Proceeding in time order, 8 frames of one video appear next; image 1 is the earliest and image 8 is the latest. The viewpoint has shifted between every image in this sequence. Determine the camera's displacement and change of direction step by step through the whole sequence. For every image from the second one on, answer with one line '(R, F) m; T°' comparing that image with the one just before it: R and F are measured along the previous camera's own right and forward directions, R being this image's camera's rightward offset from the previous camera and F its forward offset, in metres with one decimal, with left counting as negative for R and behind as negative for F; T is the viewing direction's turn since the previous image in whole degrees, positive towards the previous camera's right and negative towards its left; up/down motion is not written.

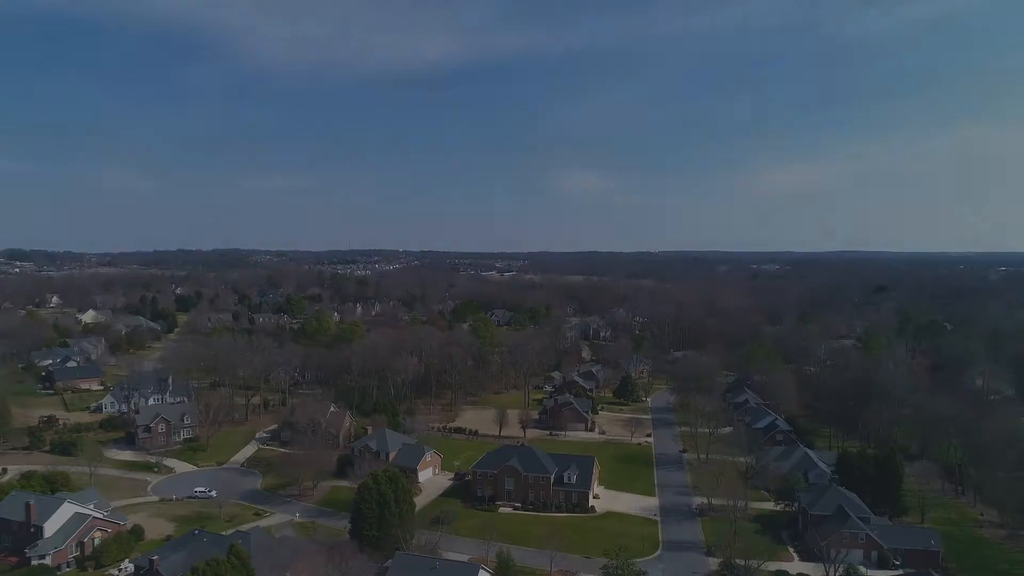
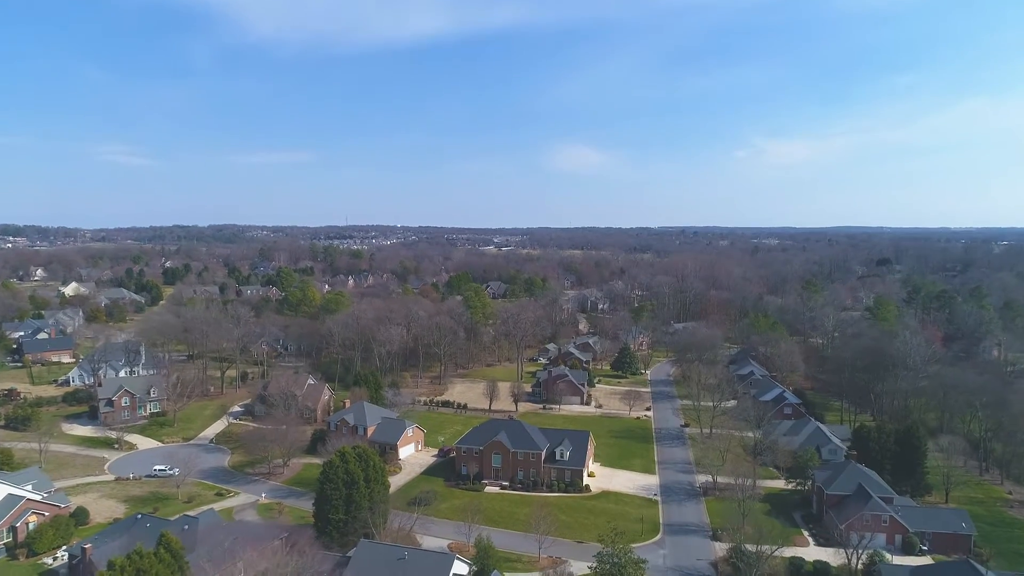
(+0.7, +4.1) m; 0°
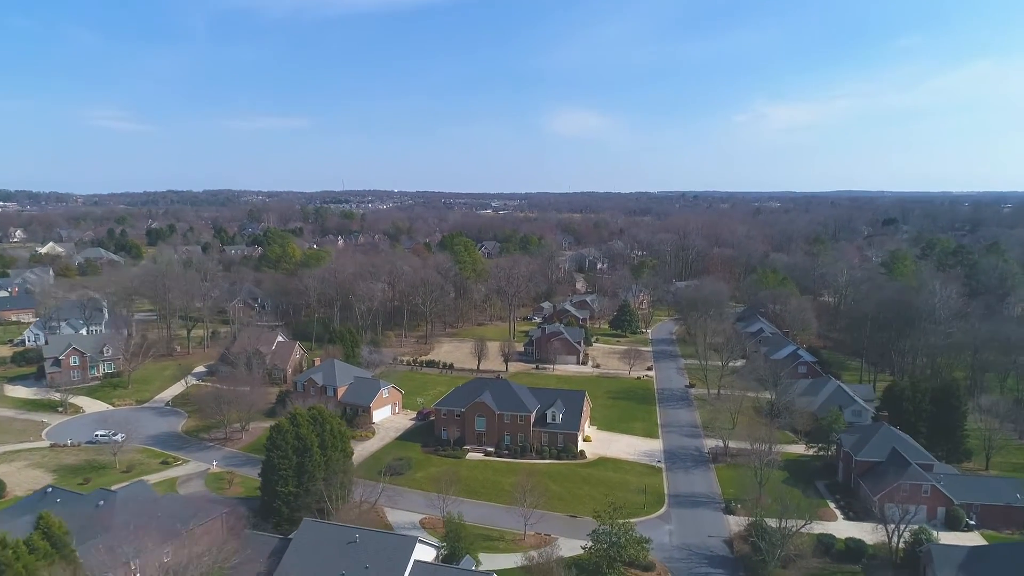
(+0.7, +5.0) m; 0°
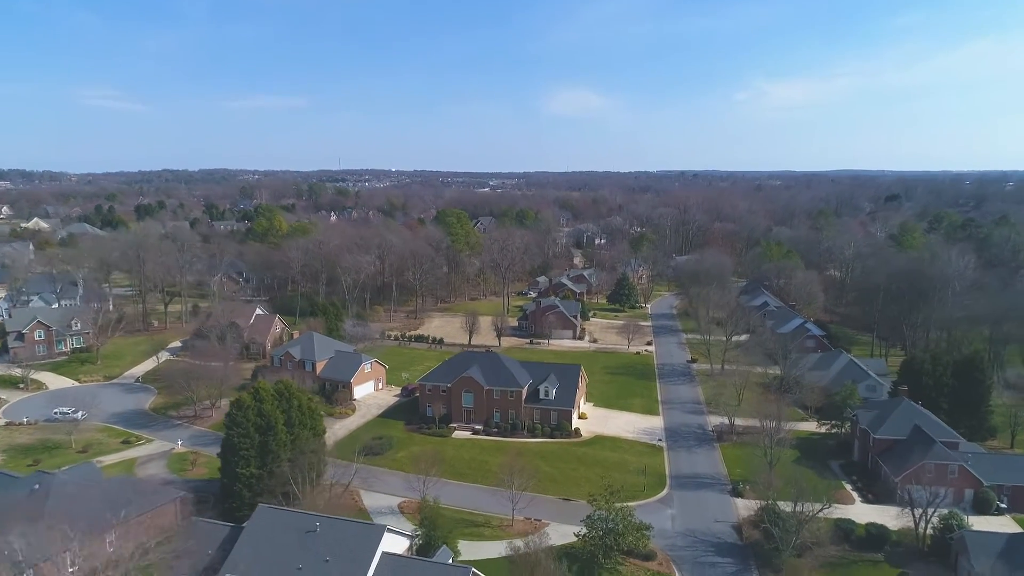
(+0.4, +2.8) m; 0°
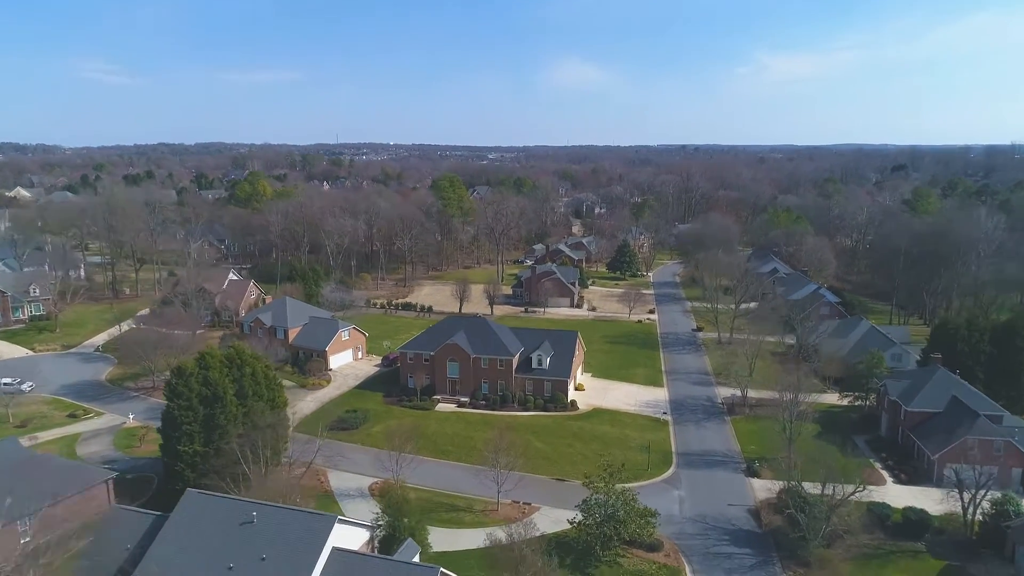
(+0.4, +3.4) m; 0°
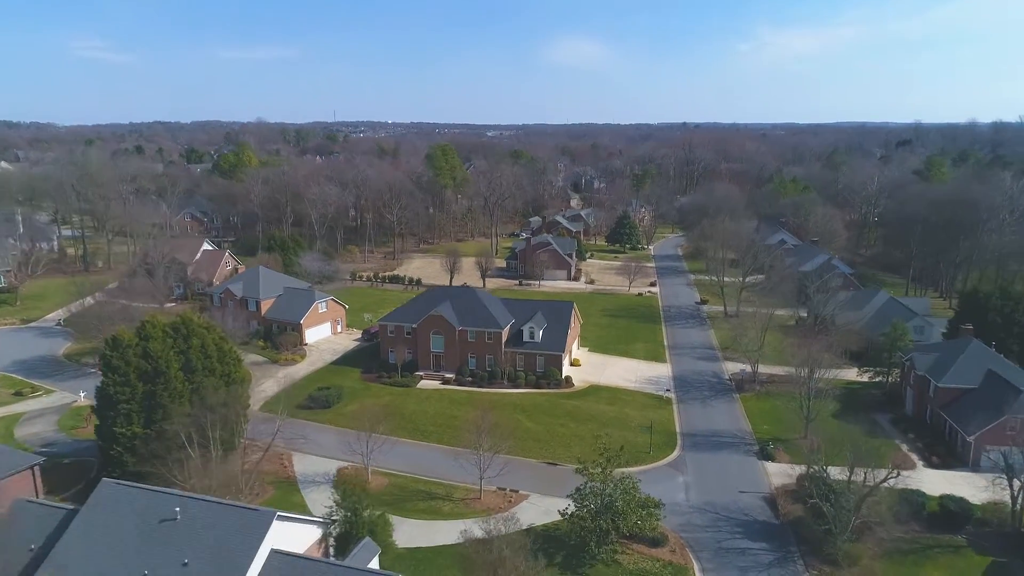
(+0.4, +2.7) m; 0°
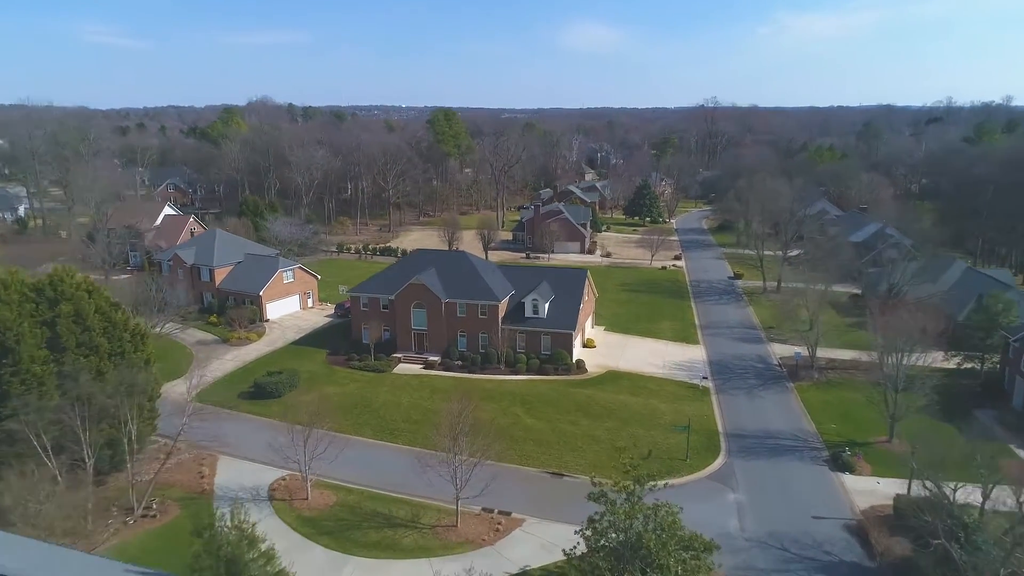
(+0.5, +5.4) m; -1°
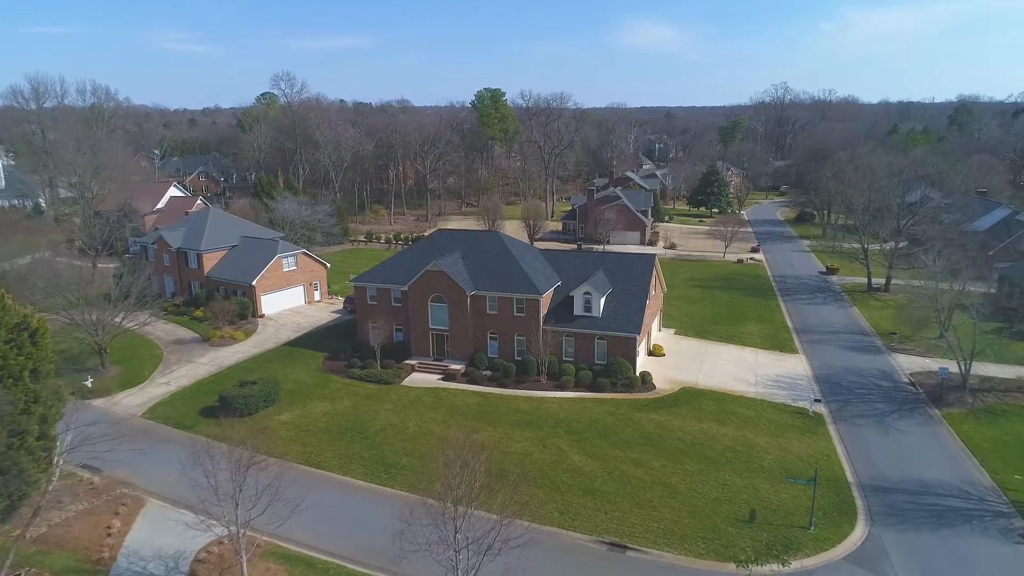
(+0.2, +5.2) m; -4°
